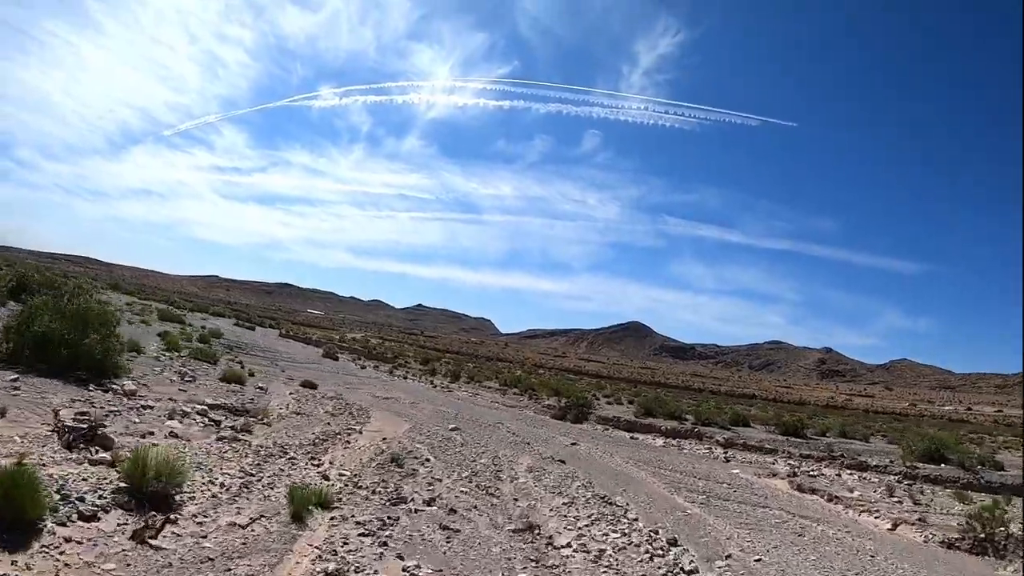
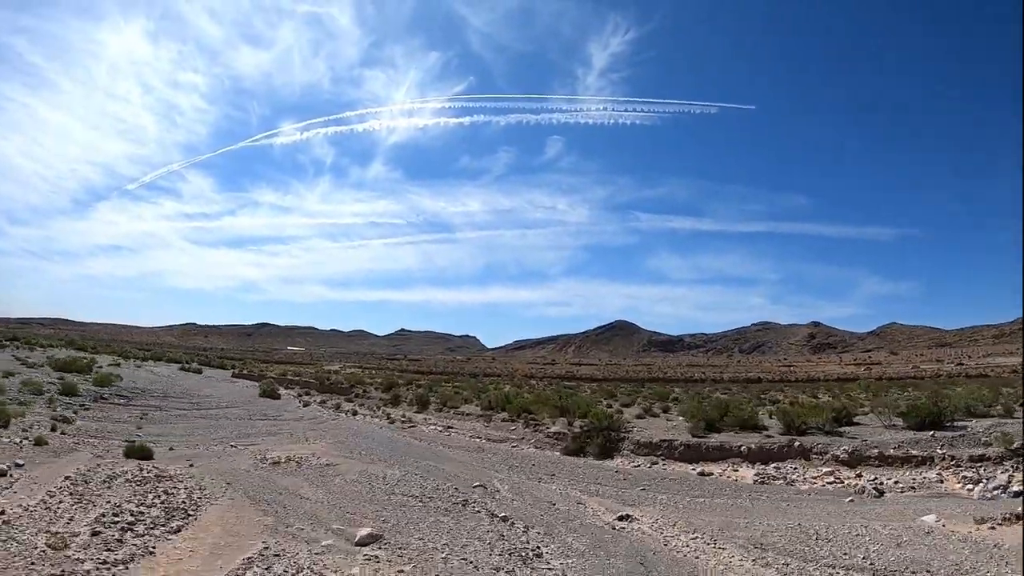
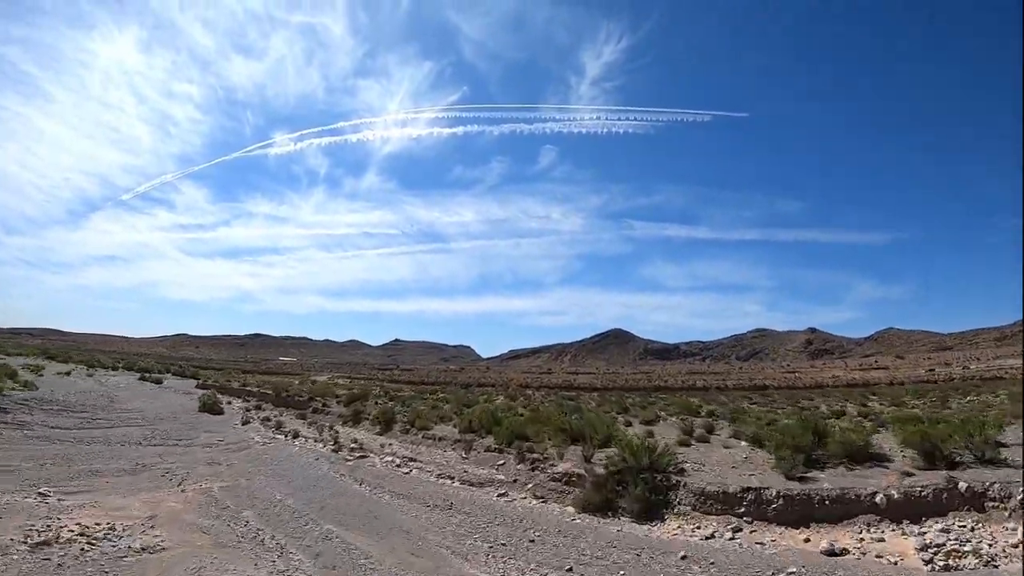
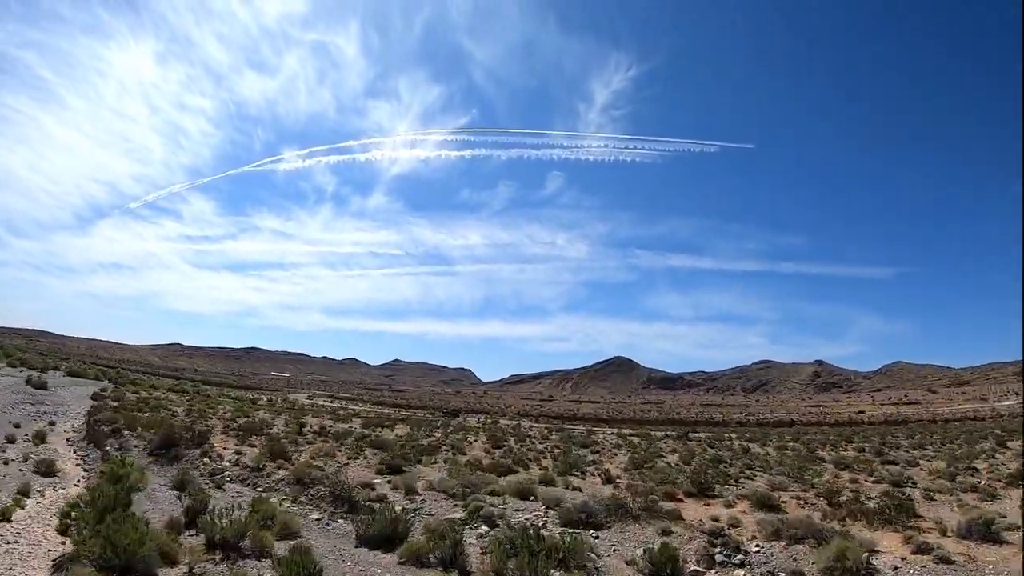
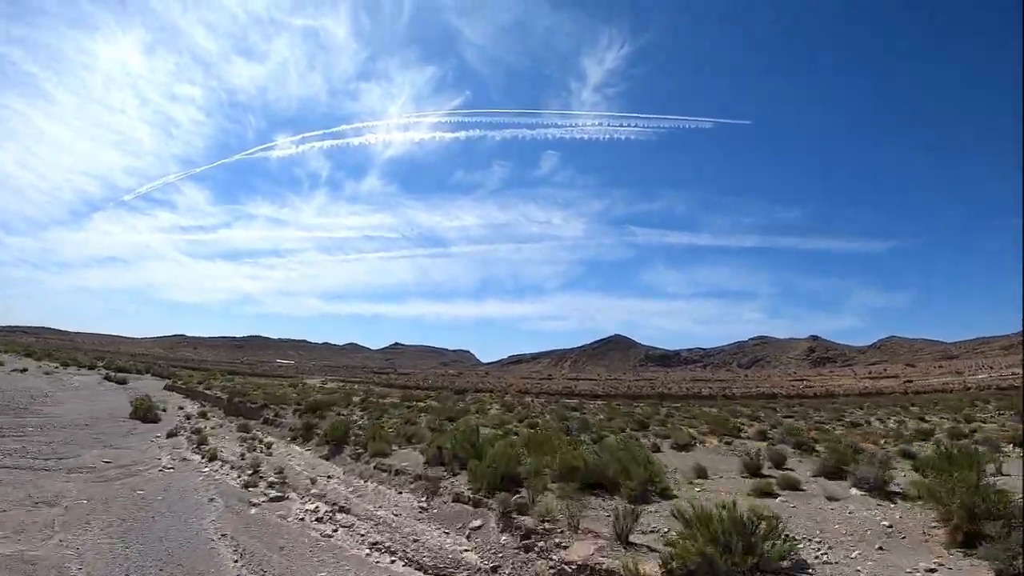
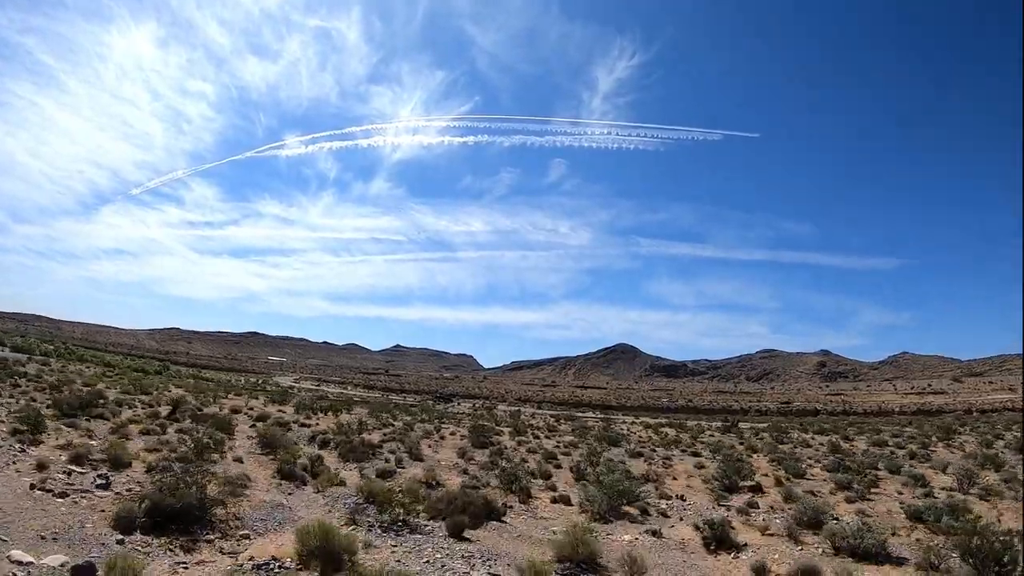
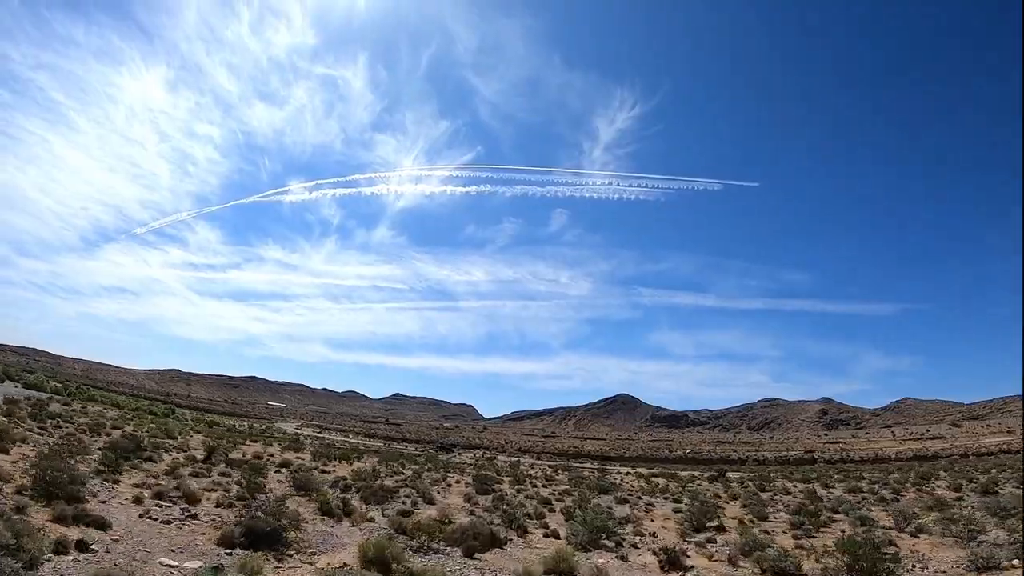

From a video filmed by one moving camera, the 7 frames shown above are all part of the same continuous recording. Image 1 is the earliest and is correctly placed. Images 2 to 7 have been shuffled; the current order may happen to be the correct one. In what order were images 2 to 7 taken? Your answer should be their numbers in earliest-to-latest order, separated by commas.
2, 3, 5, 4, 7, 6
